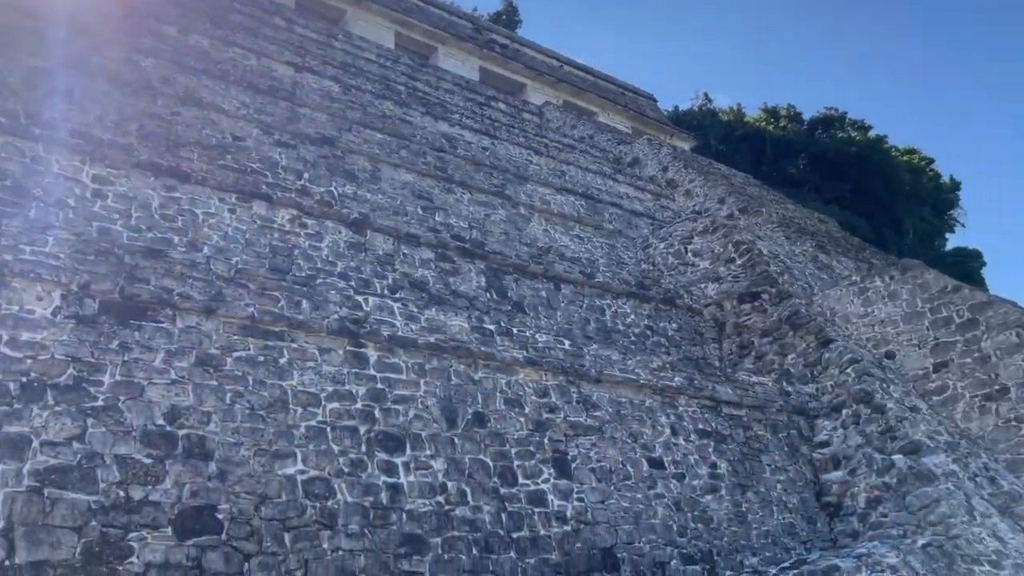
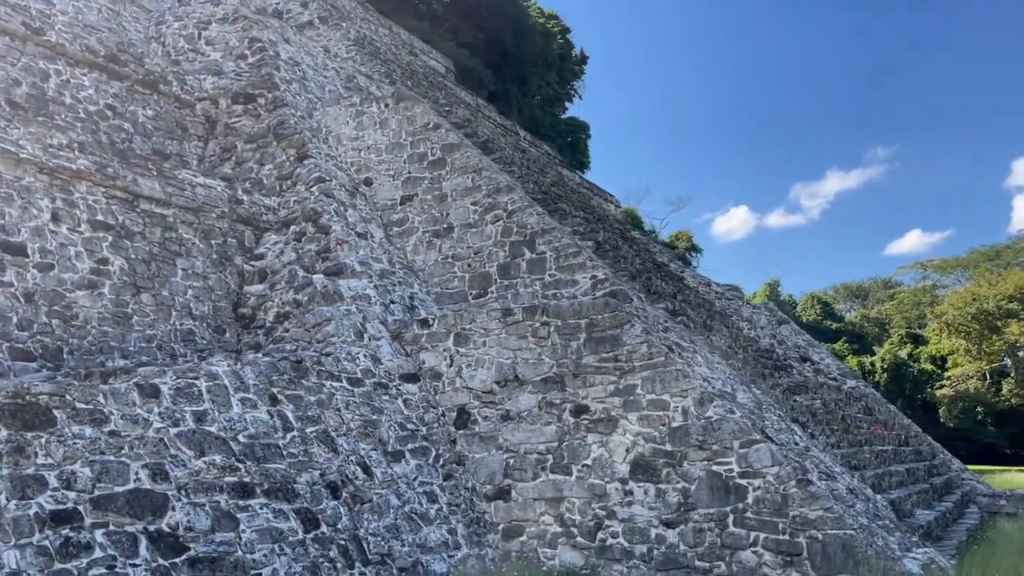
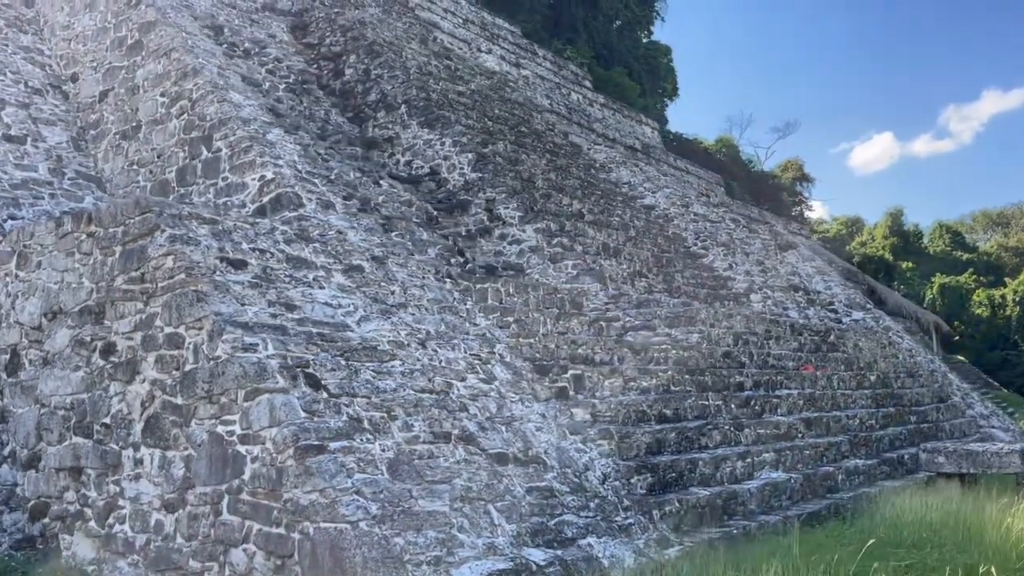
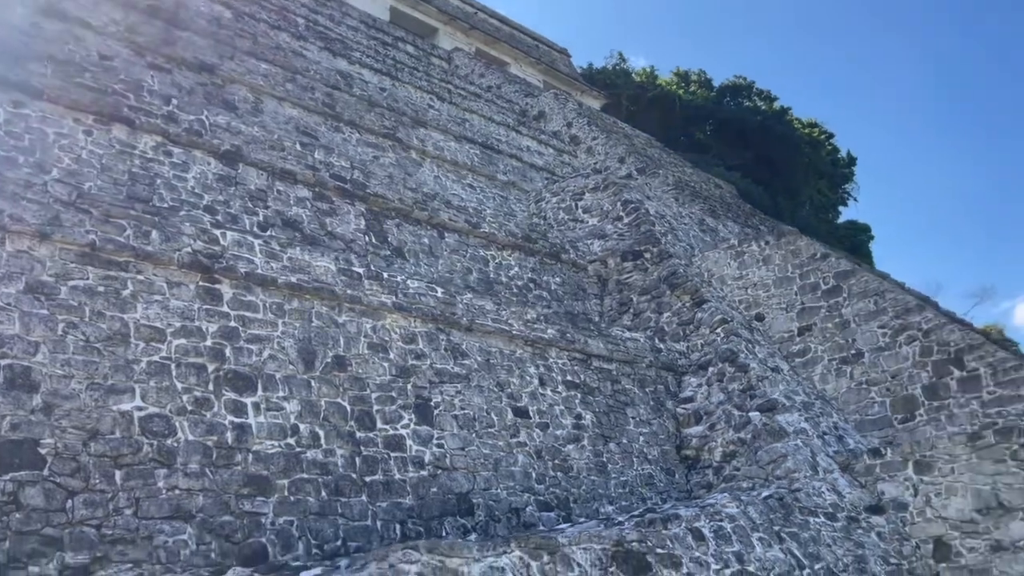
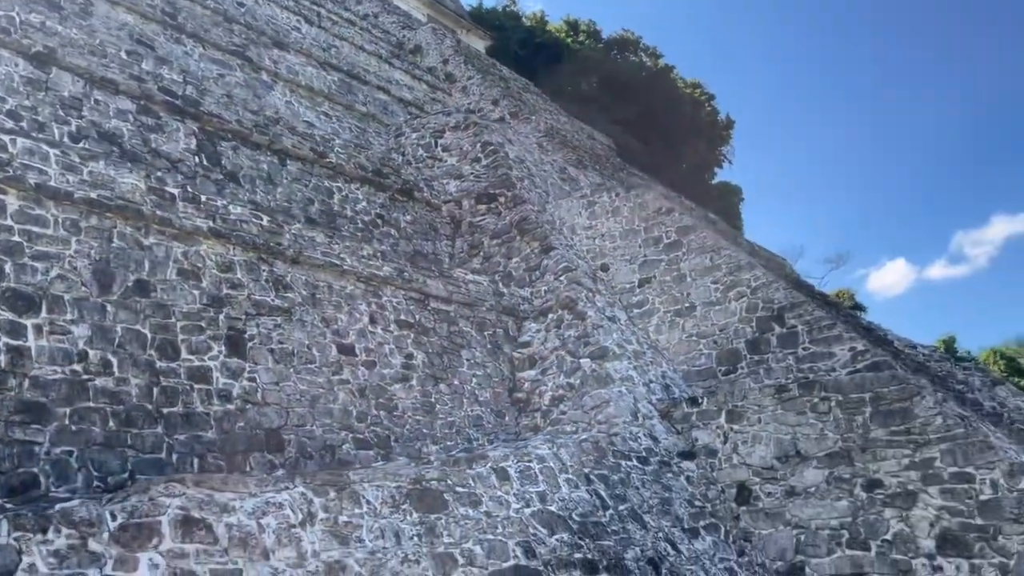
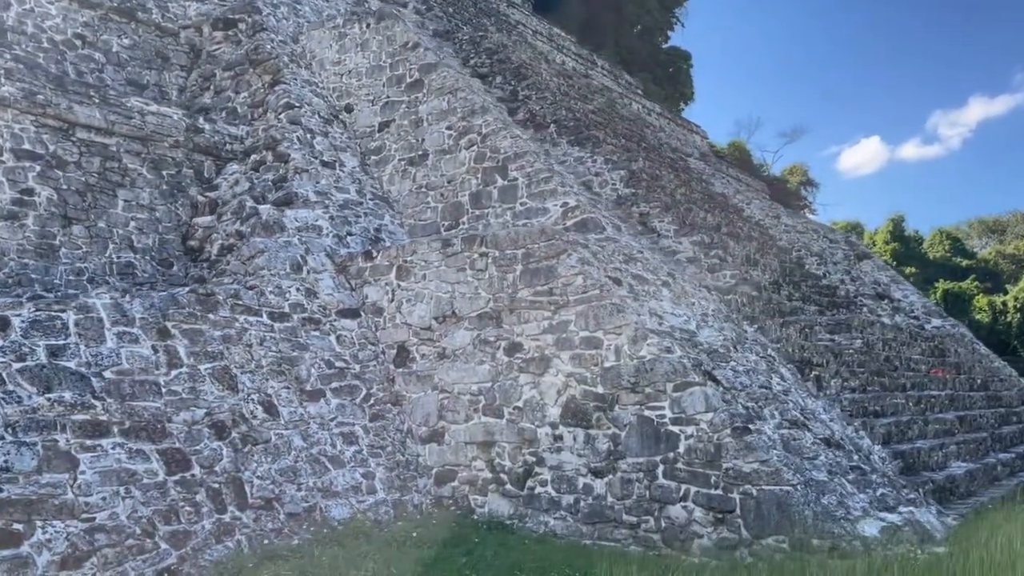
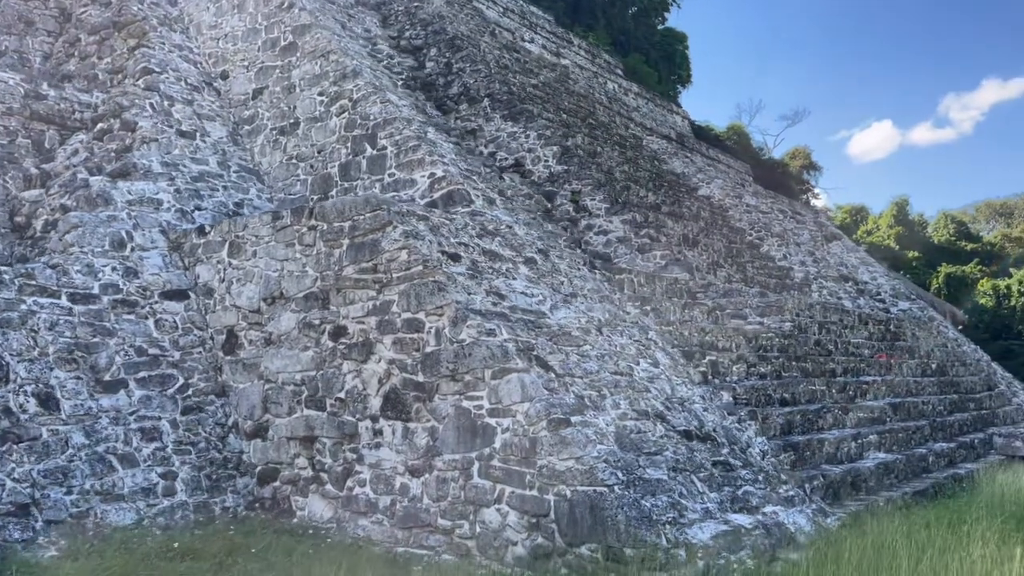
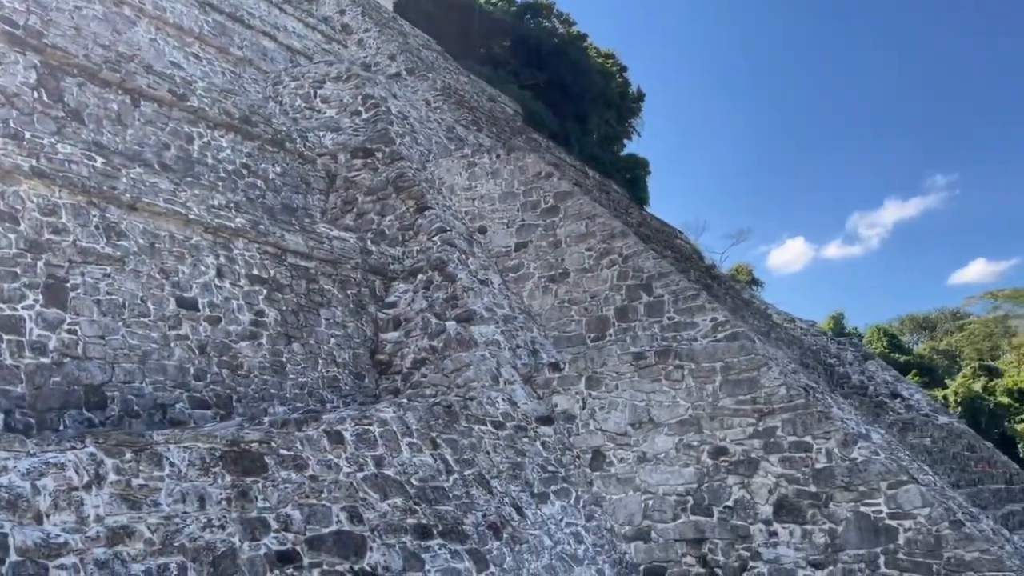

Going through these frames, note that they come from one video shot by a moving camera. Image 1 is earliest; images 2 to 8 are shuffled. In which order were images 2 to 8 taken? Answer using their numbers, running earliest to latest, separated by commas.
4, 5, 8, 2, 6, 7, 3
